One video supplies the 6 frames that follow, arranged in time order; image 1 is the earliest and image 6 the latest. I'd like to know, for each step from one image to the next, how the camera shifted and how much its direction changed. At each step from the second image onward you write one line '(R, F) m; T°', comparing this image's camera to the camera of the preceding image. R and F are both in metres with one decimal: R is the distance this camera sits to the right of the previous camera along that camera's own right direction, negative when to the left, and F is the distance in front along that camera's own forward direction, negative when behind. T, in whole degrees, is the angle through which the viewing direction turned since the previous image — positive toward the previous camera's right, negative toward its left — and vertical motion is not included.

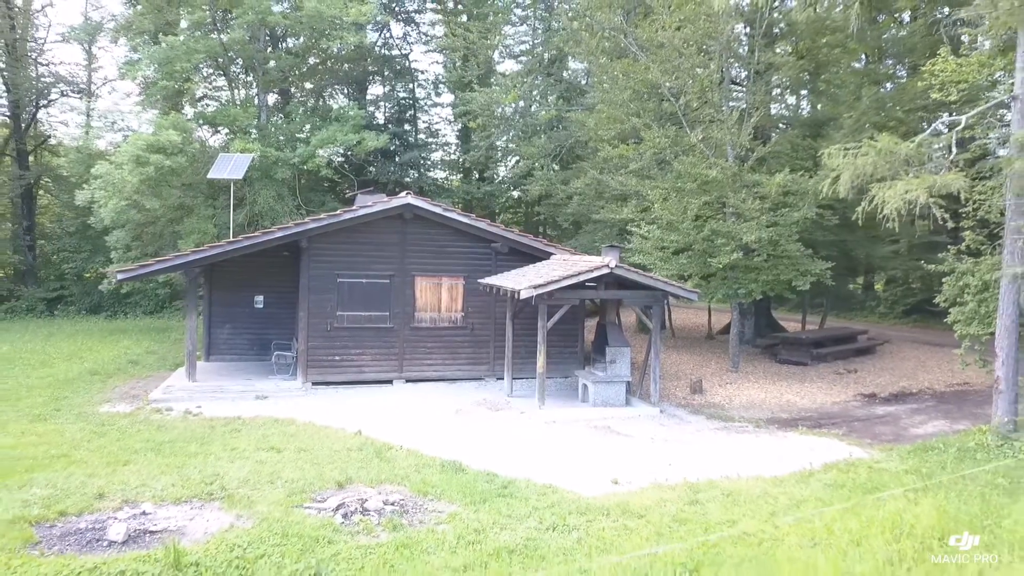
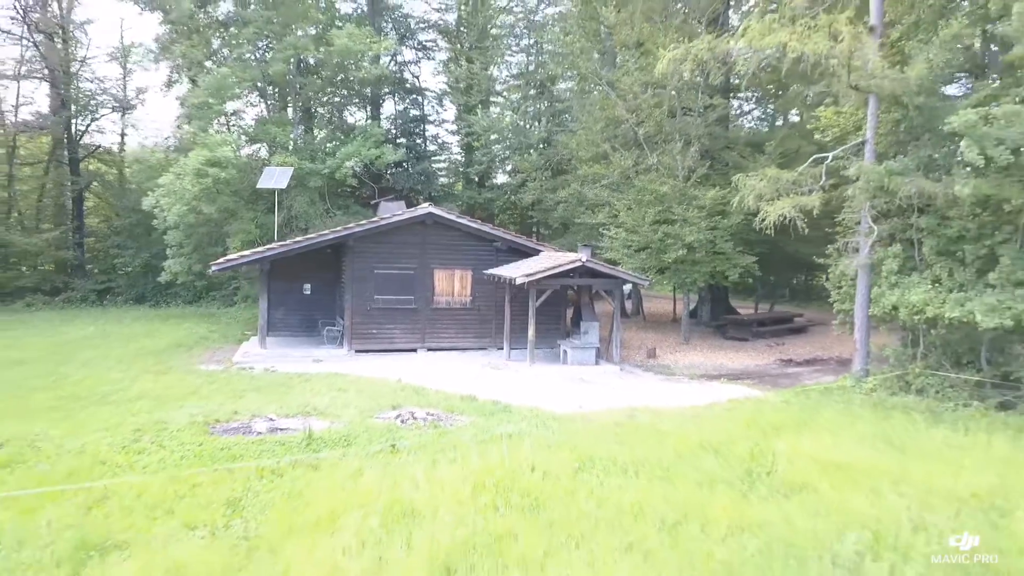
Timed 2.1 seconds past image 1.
(0.0, -3.4) m; 0°
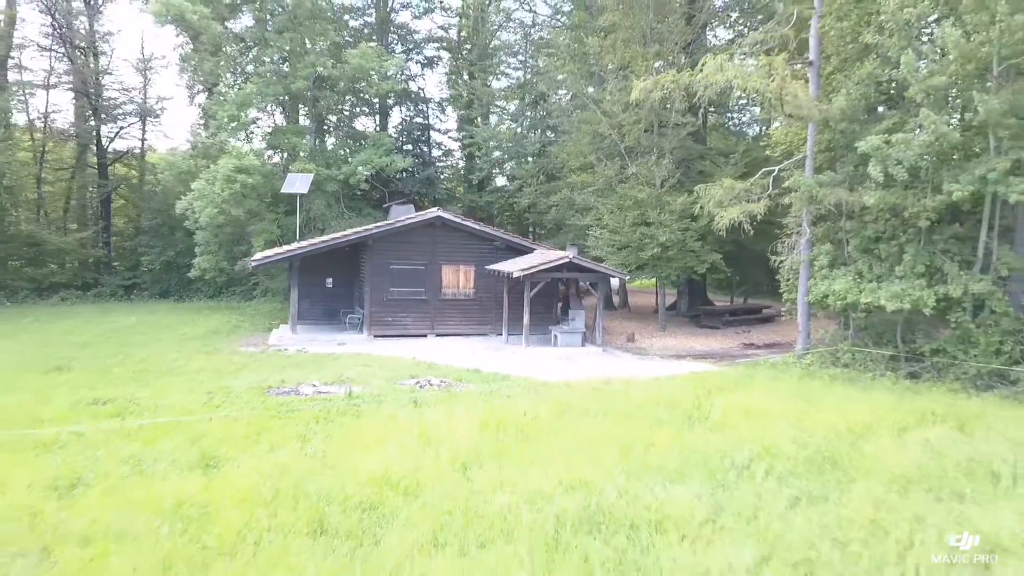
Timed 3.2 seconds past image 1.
(0.0, -2.3) m; 0°
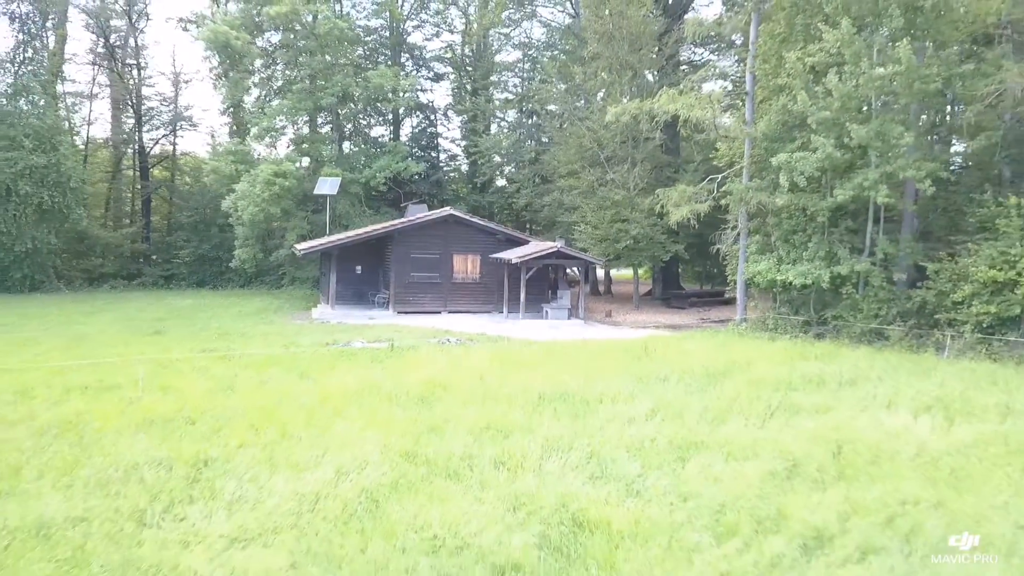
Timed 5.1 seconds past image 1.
(0.0, -3.8) m; 0°
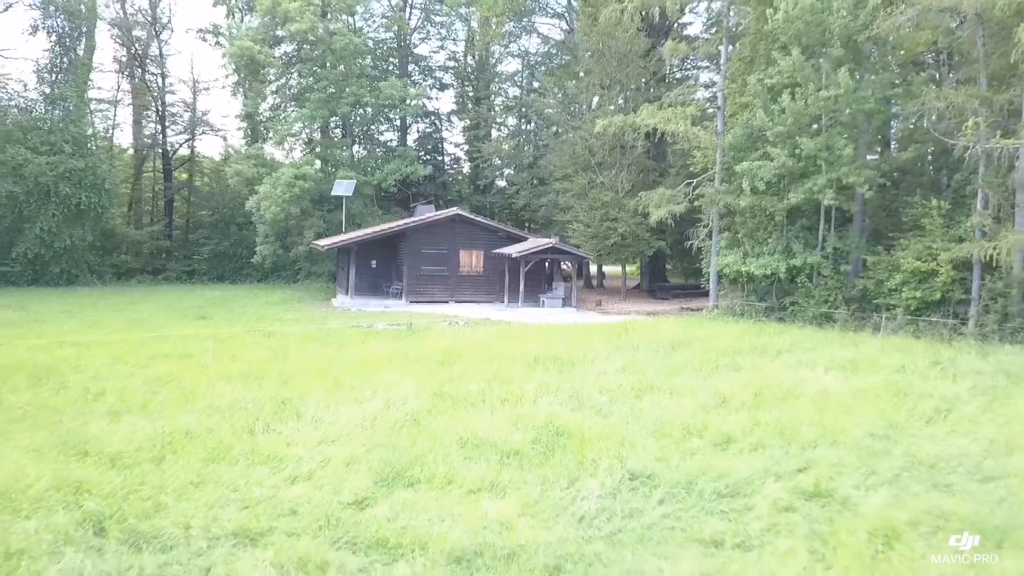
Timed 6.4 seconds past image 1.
(0.0, -2.5) m; 0°
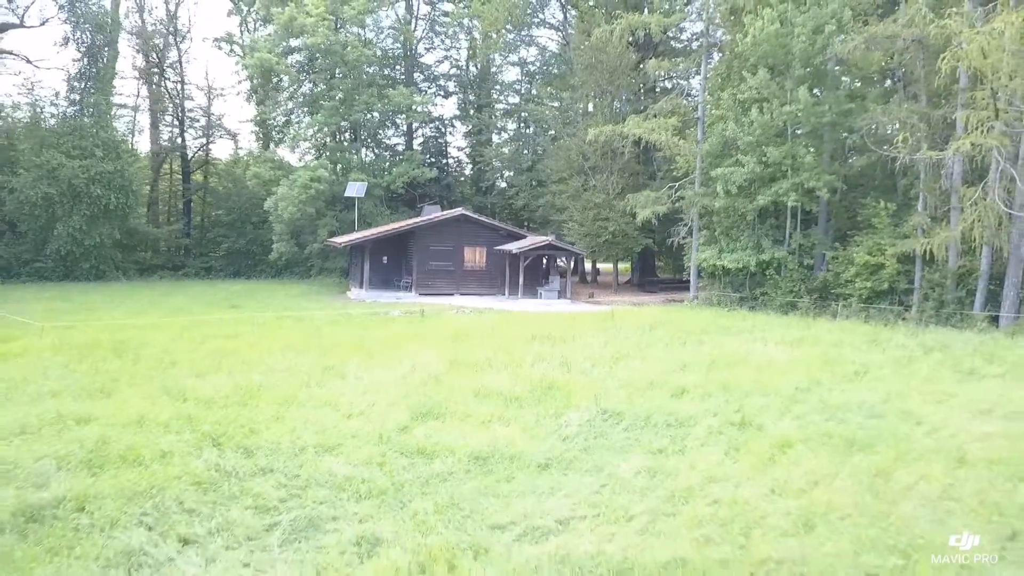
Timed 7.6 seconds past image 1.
(0.0, -2.2) m; 0°
